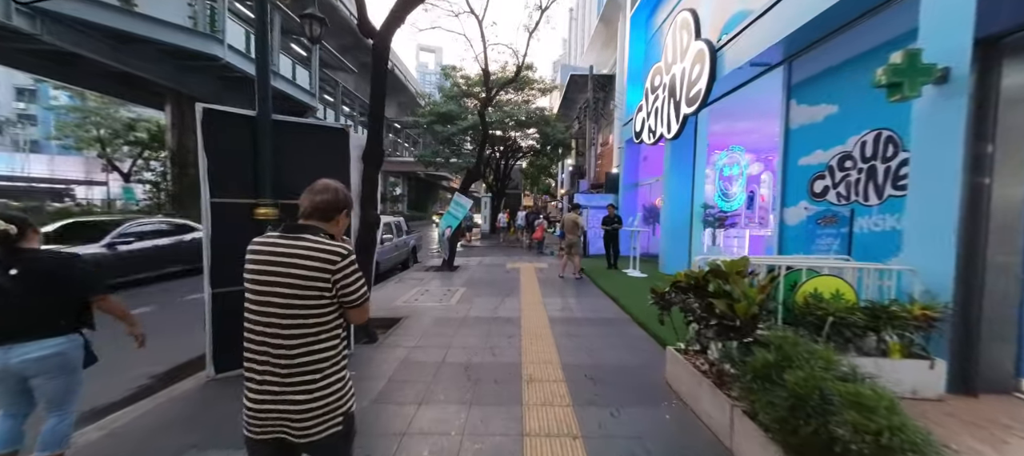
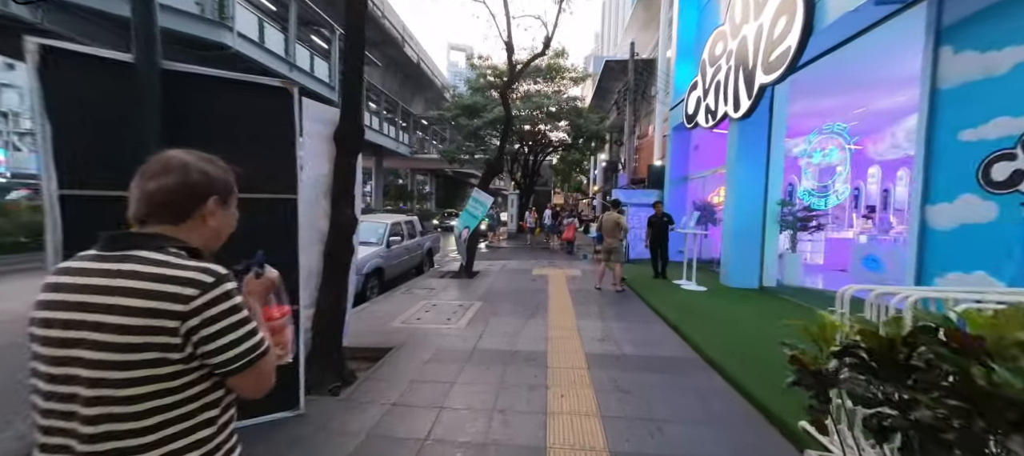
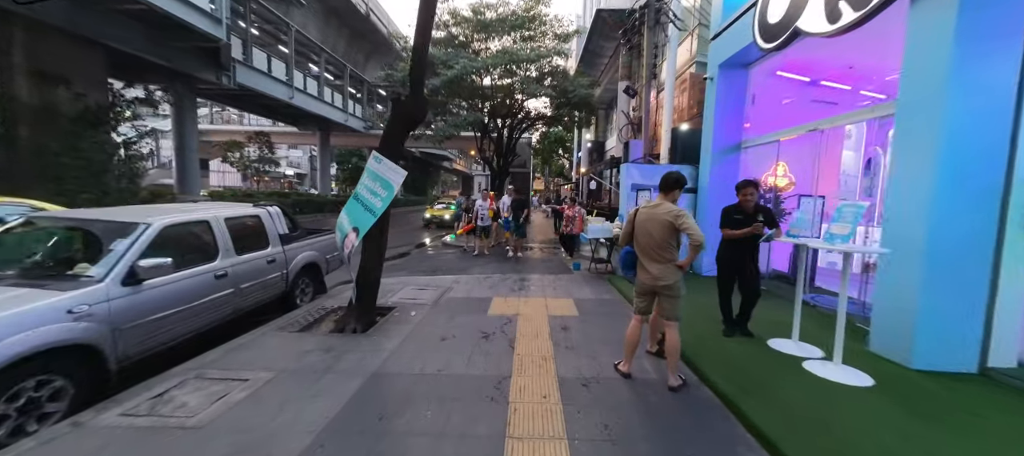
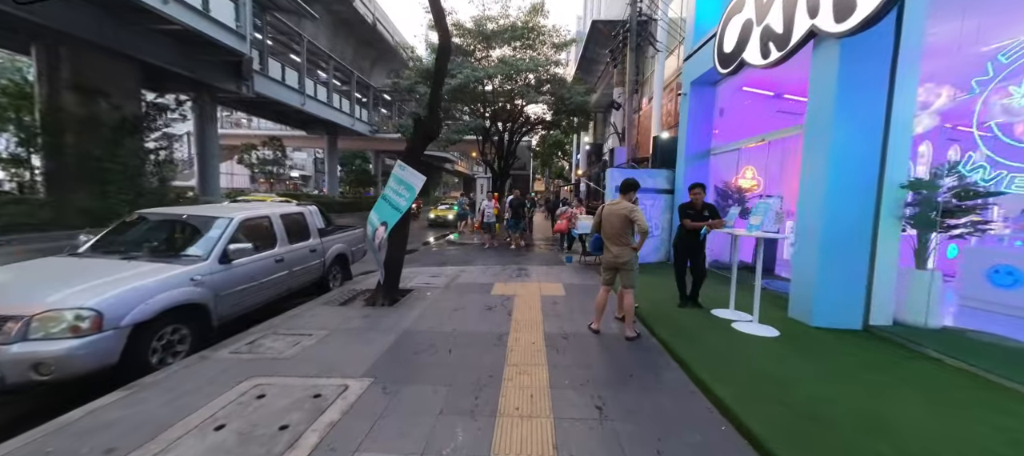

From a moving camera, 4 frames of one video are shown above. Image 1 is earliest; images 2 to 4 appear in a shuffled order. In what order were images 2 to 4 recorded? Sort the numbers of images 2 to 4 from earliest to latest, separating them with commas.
2, 4, 3
